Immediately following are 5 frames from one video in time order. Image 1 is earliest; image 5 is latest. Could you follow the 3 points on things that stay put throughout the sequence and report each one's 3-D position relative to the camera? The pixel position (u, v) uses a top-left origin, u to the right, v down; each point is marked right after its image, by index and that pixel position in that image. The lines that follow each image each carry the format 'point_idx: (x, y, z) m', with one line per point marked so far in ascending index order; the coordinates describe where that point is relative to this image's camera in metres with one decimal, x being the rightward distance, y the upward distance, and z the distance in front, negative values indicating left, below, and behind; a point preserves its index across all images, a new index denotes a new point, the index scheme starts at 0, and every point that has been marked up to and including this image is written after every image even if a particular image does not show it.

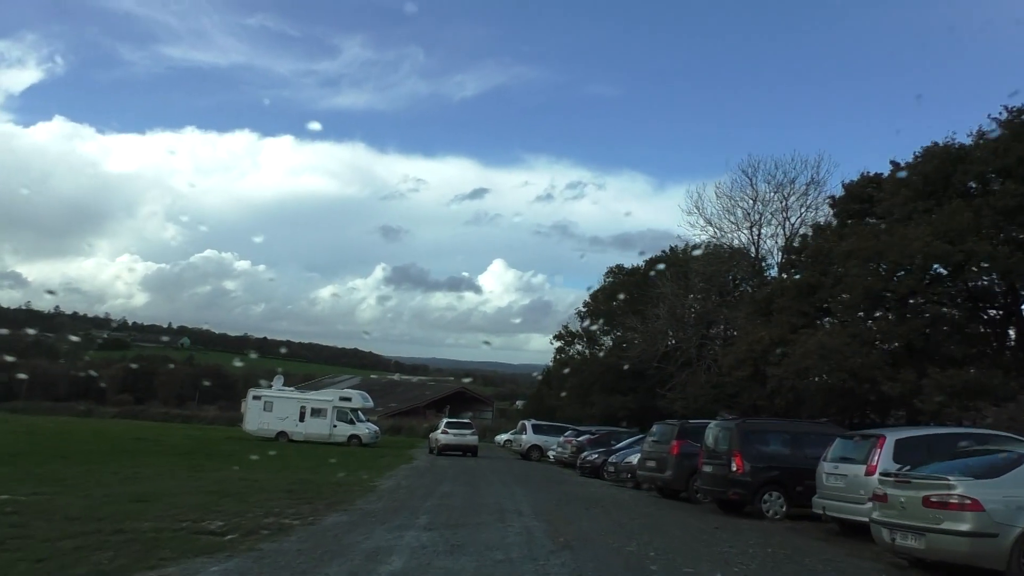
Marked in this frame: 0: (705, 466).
0: (+2.9, -2.7, +12.7) m
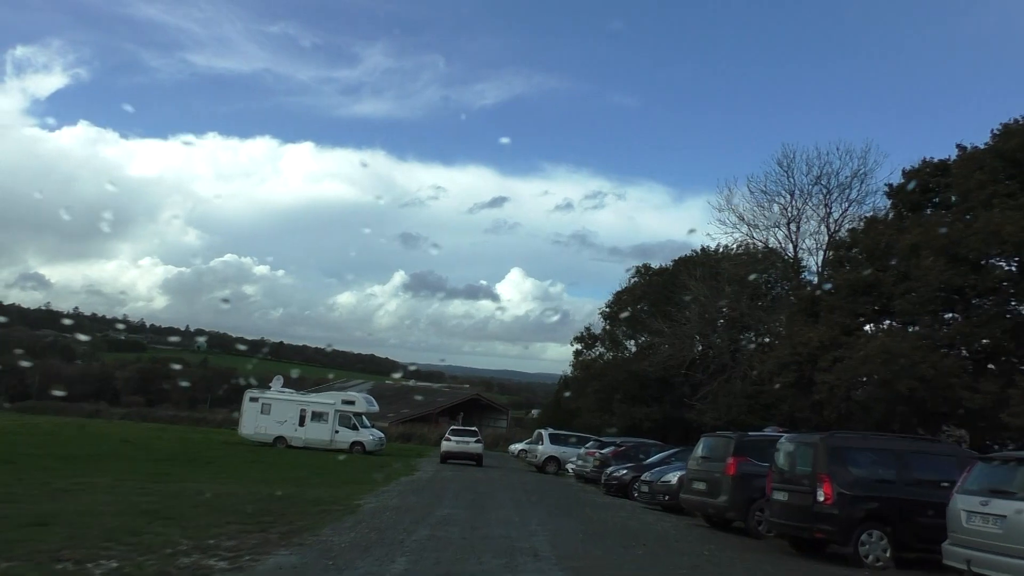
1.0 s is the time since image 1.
0: (+3.1, -2.4, +9.8) m
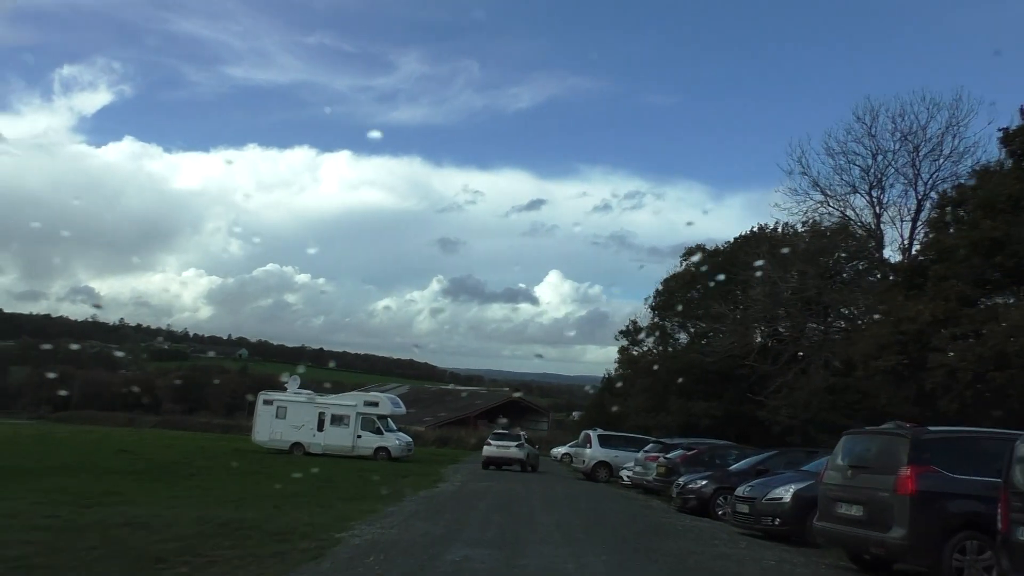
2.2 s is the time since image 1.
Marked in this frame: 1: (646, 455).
0: (+3.4, -1.6, +5.7) m
1: (+3.1, -3.9, +19.6) m
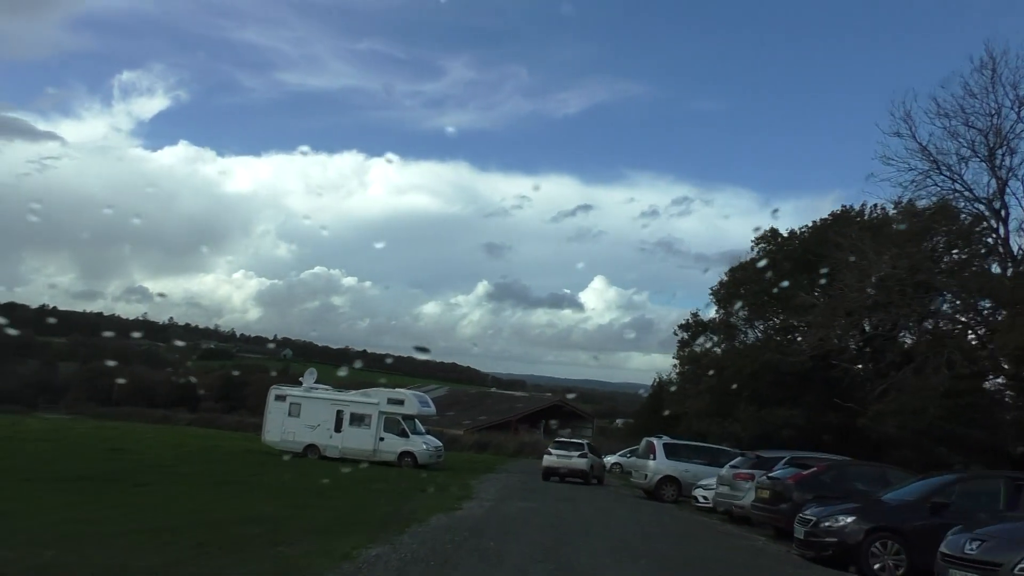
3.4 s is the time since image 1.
0: (+3.6, -0.9, +1.1) m
1: (+4.0, -3.3, +15.1) m
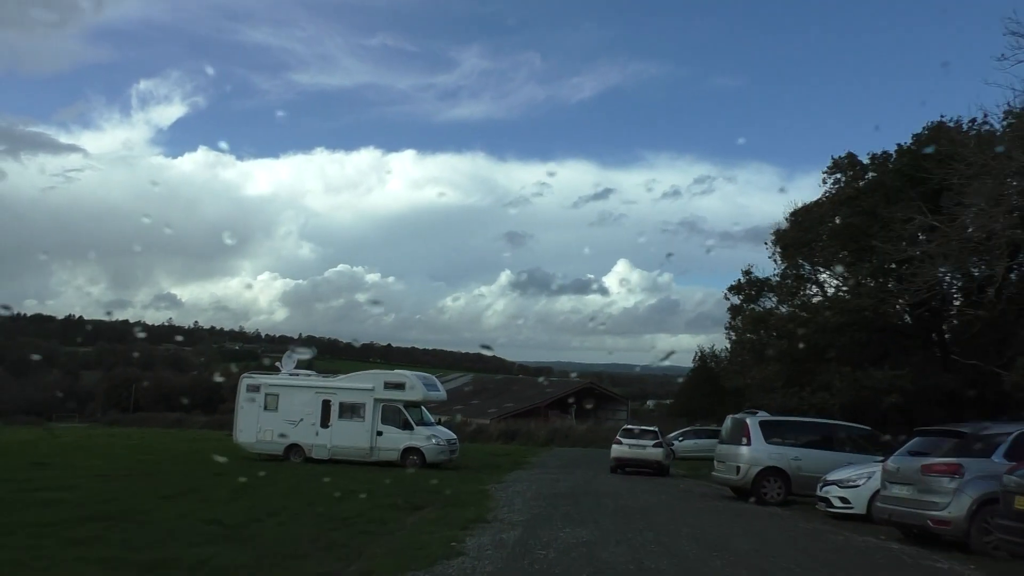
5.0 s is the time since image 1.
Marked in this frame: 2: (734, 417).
0: (+3.4, +0.3, -4.9) m
1: (+4.4, -1.9, +9.1) m
2: (+3.9, -2.3, +14.9) m
